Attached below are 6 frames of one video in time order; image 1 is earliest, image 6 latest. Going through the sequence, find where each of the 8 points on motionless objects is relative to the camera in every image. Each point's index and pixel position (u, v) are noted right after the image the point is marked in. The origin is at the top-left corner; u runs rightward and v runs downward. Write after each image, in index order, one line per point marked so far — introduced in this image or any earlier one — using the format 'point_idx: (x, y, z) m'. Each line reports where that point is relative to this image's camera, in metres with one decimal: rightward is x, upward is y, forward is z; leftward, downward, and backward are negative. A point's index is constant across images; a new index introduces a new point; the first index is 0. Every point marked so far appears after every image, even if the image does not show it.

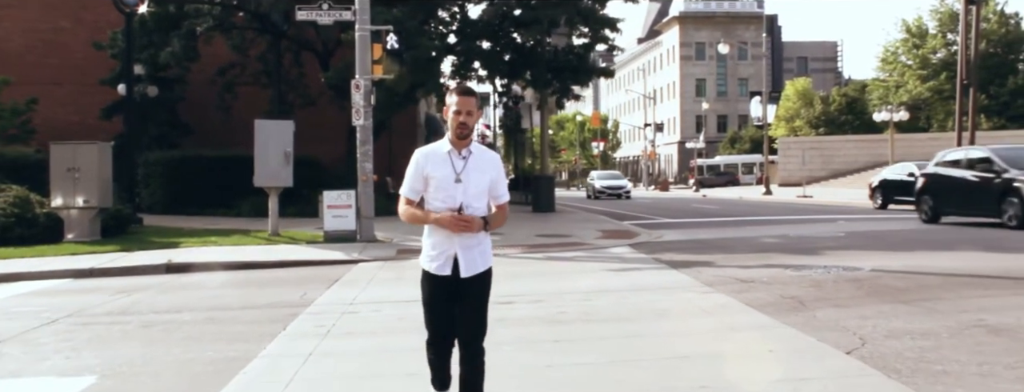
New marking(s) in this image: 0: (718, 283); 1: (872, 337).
0: (+2.6, -1.1, +10.1) m
1: (+3.0, -1.2, +6.7) m
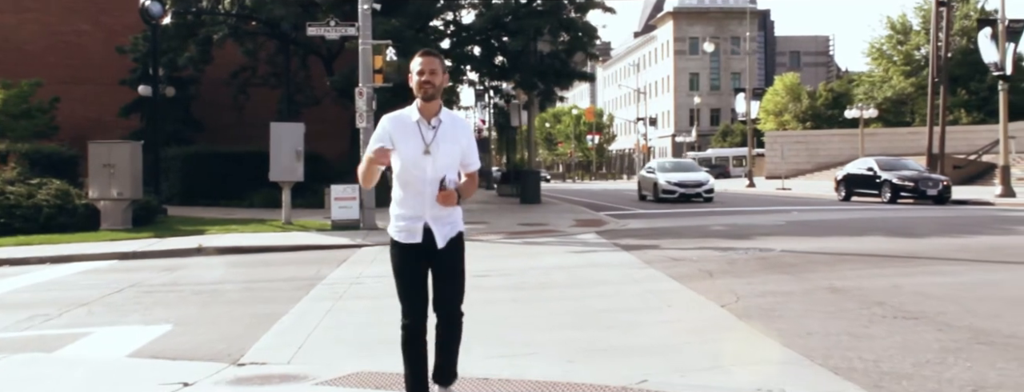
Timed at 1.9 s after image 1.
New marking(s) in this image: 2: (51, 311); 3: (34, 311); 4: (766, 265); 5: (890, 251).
0: (+2.2, -1.0, +12.4) m
1: (+2.6, -1.1, +9.1) m
2: (-5.7, -1.5, +10.0) m
3: (-6.0, -1.5, +10.1) m
4: (+3.5, -1.0, +11.1) m
5: (+5.7, -0.8, +12.0) m
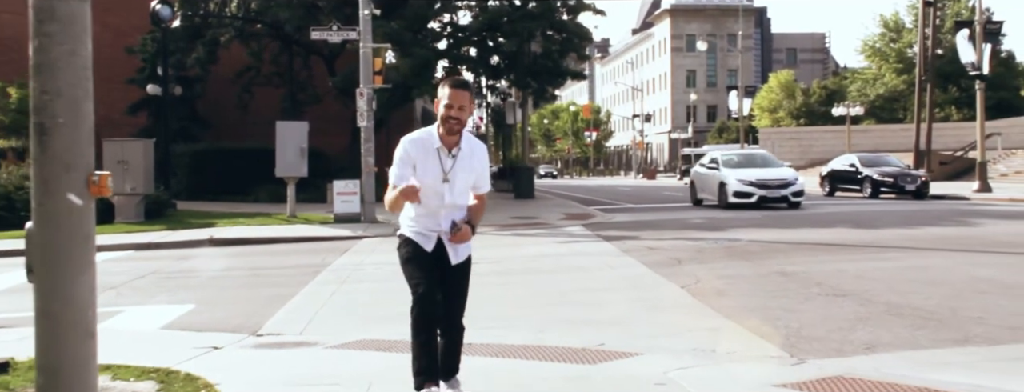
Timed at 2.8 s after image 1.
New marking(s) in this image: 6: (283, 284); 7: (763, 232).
0: (+2.0, -0.9, +13.5) m
1: (+2.5, -1.0, +10.2) m
2: (-5.9, -1.4, +11.1) m
3: (-6.2, -1.4, +11.2) m
4: (+3.3, -0.9, +12.2) m
5: (+5.5, -0.8, +13.2) m
6: (-3.4, -1.3, +11.7) m
7: (+4.7, -0.7, +14.9) m
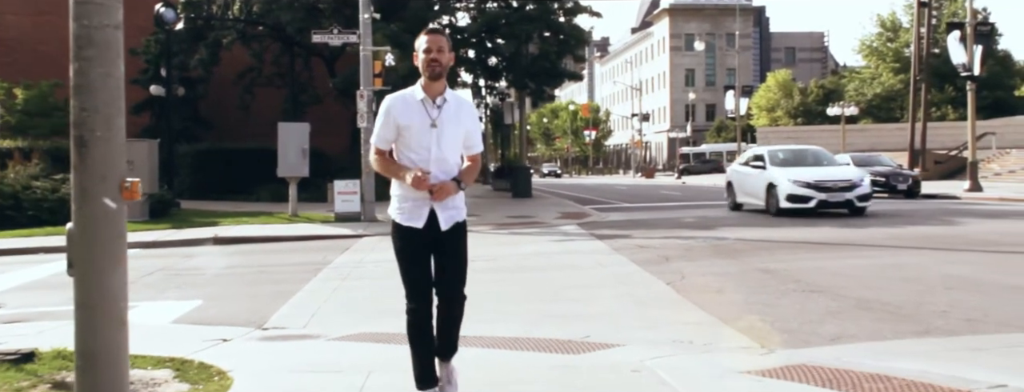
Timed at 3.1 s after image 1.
0: (+1.9, -0.9, +14.0) m
1: (+2.4, -1.1, +10.7) m
2: (-6.0, -1.4, +11.6) m
3: (-6.3, -1.4, +11.7) m
4: (+3.2, -0.9, +12.7) m
5: (+5.4, -0.8, +13.6) m
6: (-3.4, -1.3, +12.2) m
7: (+4.6, -0.7, +15.3) m
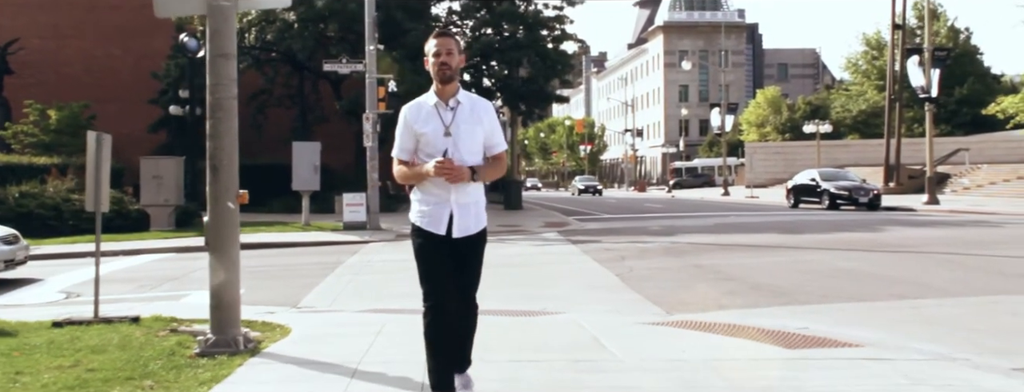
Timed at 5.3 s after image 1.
0: (+1.6, -1.1, +16.5) m
1: (+2.1, -1.2, +13.2) m
2: (-6.3, -1.5, +14.1) m
3: (-6.6, -1.5, +14.2) m
4: (+2.9, -1.1, +15.2) m
5: (+5.1, -1.0, +16.2) m
6: (-3.7, -1.5, +14.7) m
7: (+4.3, -0.9, +17.8) m
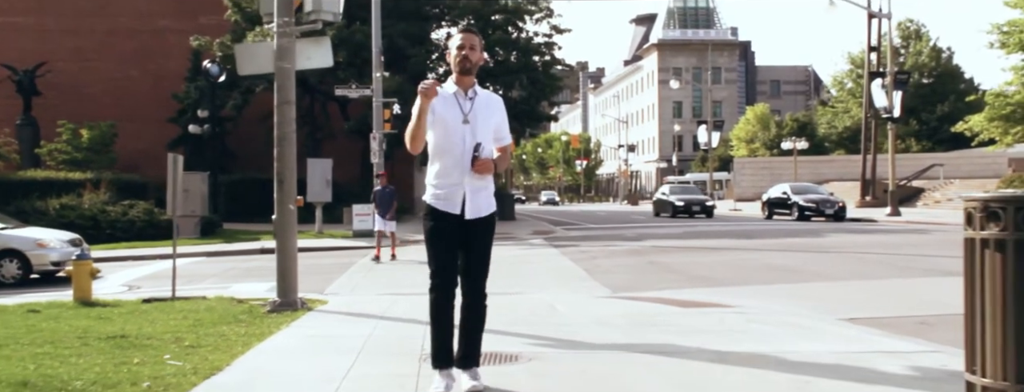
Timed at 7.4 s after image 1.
0: (+1.4, -1.4, +19.2) m
1: (+1.8, -1.4, +15.8) m
2: (-6.6, -1.7, +16.7) m
3: (-6.9, -1.7, +16.8) m
4: (+2.7, -1.3, +17.9) m
5: (+4.9, -1.2, +18.8) m
6: (-4.0, -1.7, +17.3) m
7: (+4.0, -1.2, +20.5) m
